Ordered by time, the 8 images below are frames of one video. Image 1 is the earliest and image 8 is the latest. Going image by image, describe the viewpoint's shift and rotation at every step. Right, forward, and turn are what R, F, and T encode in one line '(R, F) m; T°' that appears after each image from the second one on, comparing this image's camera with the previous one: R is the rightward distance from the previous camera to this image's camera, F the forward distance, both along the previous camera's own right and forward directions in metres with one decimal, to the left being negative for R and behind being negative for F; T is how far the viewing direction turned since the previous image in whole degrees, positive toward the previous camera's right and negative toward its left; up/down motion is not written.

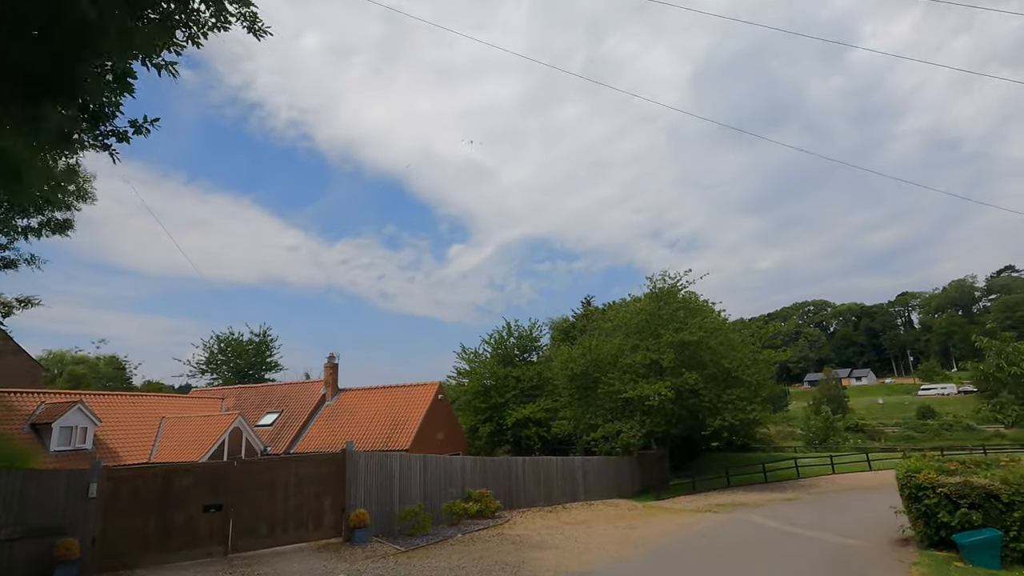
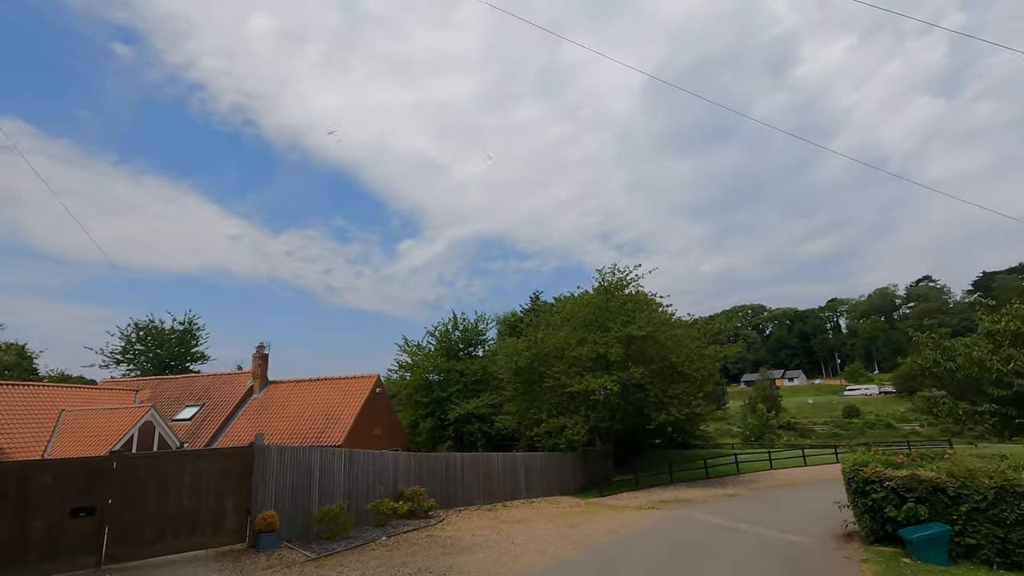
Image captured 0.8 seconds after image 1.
(+0.2, +0.9) m; +5°
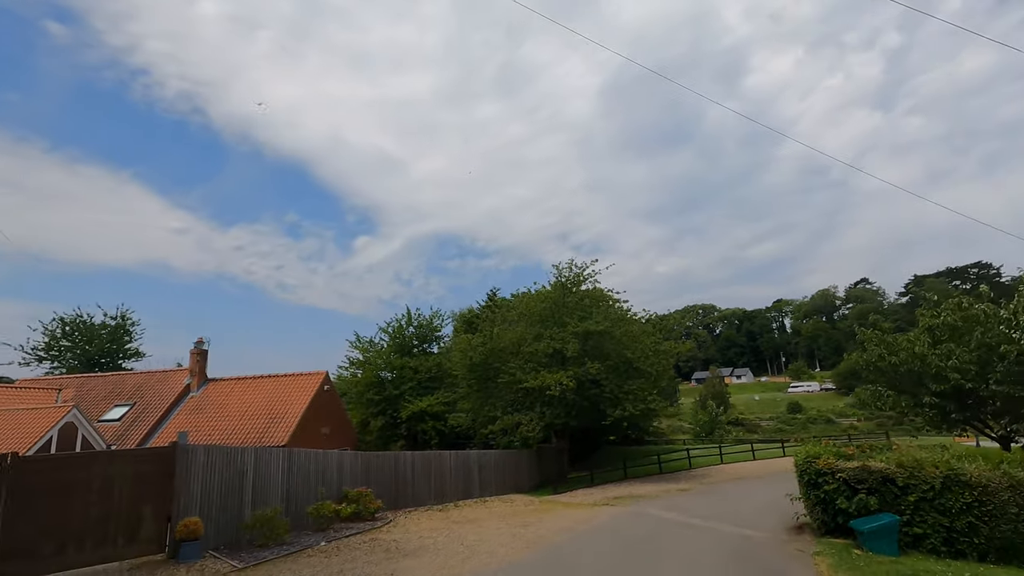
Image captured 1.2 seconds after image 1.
(+0.1, +0.4) m; +4°
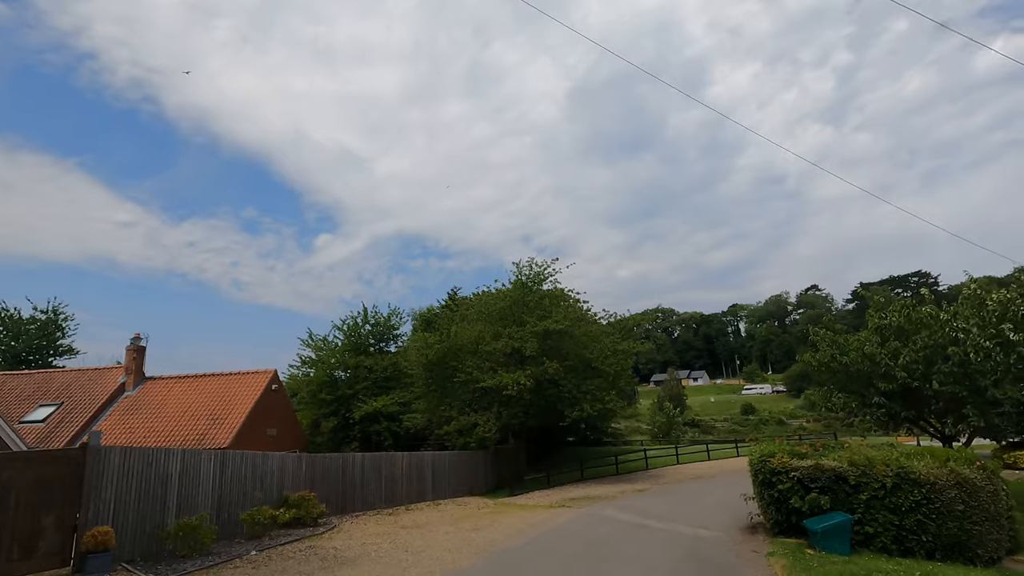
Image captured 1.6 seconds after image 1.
(+0.1, +0.4) m; +4°
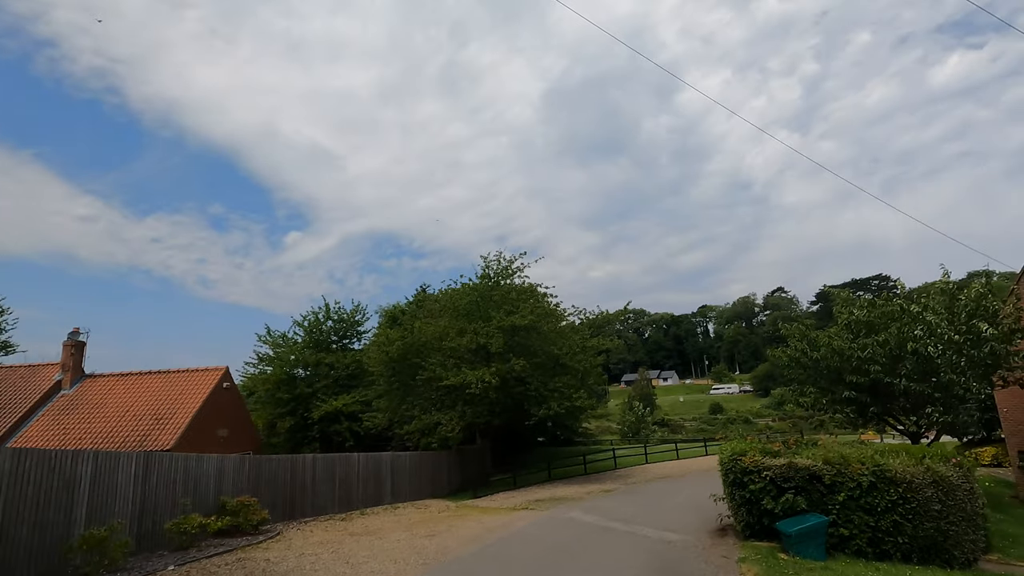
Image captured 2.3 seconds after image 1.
(+0.3, +0.8) m; +3°
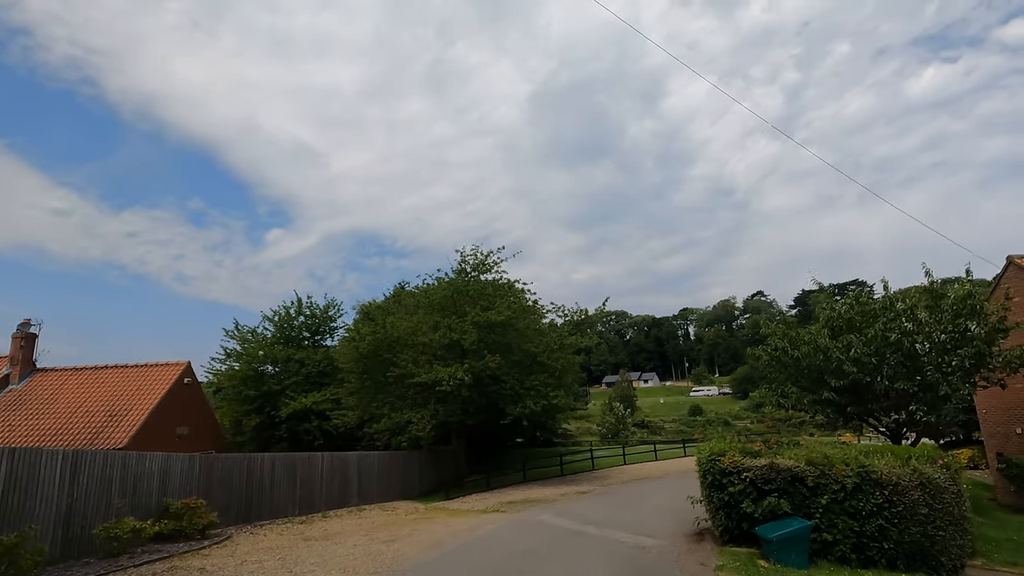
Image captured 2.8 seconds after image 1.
(+0.3, +0.7) m; +2°
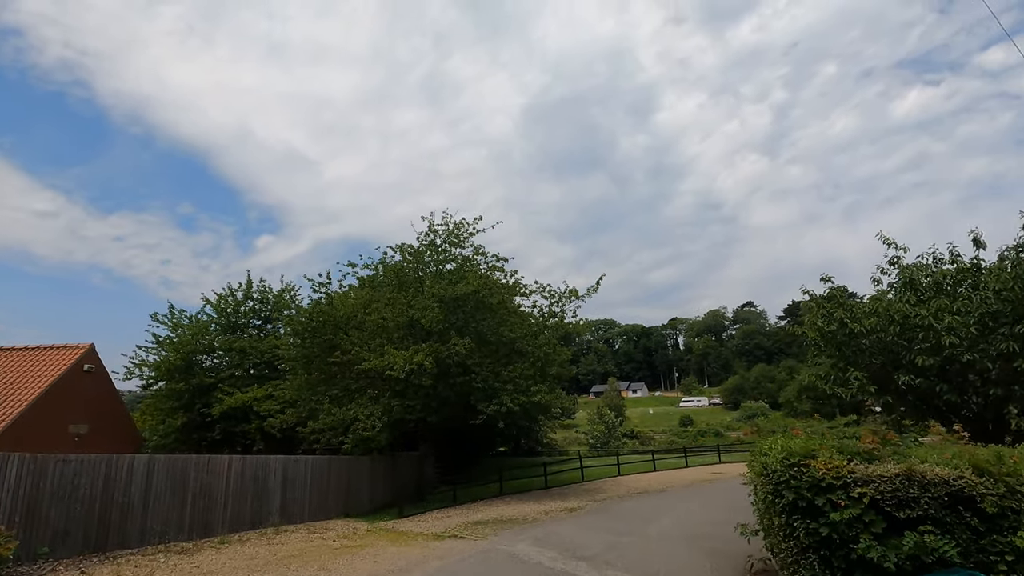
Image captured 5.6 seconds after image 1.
(+0.4, +4.2) m; +1°
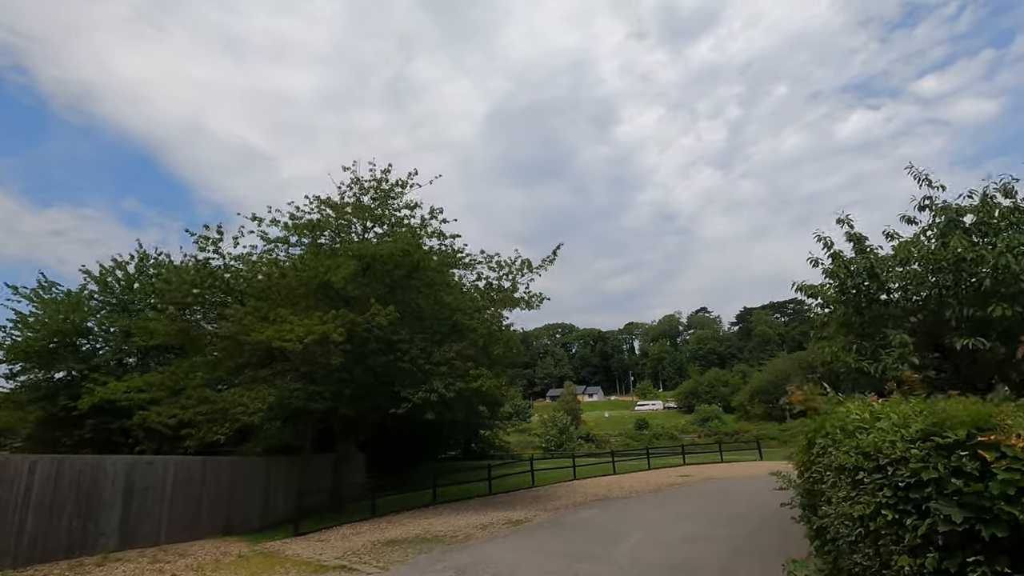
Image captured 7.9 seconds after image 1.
(+0.5, +3.4) m; +4°
